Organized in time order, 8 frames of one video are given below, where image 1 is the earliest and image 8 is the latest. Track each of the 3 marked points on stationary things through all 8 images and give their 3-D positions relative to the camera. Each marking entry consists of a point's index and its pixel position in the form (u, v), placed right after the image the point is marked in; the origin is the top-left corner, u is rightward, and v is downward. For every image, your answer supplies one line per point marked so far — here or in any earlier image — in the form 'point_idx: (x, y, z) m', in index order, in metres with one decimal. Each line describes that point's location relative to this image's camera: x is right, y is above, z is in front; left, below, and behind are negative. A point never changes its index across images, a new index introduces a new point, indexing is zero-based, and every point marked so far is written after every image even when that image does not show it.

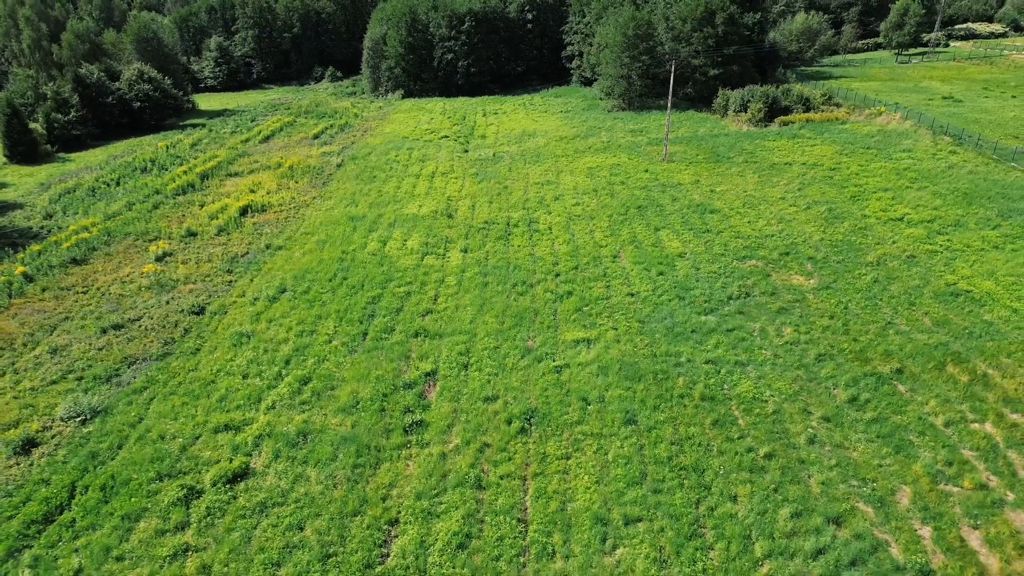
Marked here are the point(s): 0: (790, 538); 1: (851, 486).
0: (+3.9, -3.5, +10.5) m
1: (+5.3, -3.0, +11.5) m
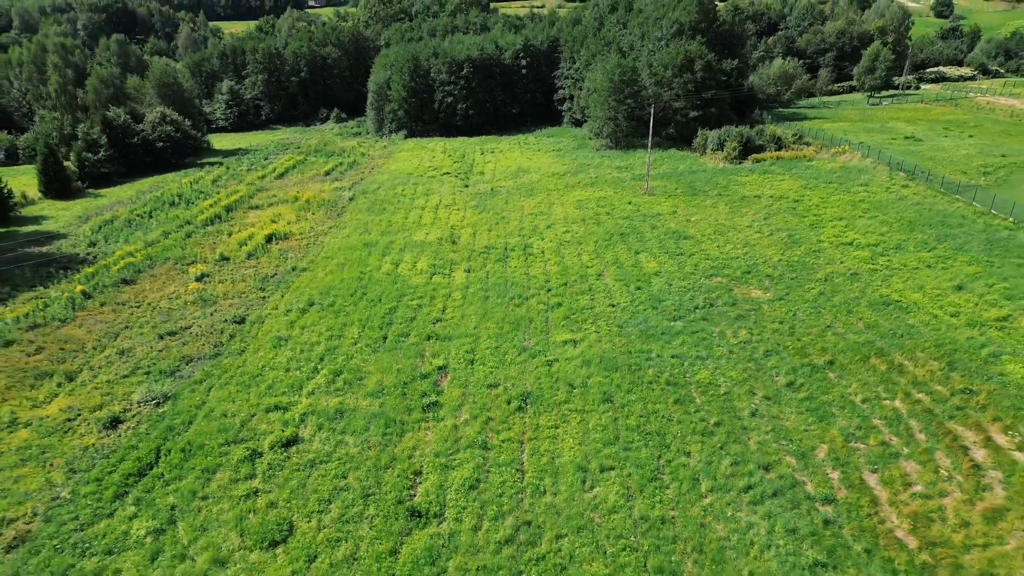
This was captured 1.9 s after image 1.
0: (+3.9, -3.4, +13.4) m
1: (+5.3, -3.0, +14.4) m
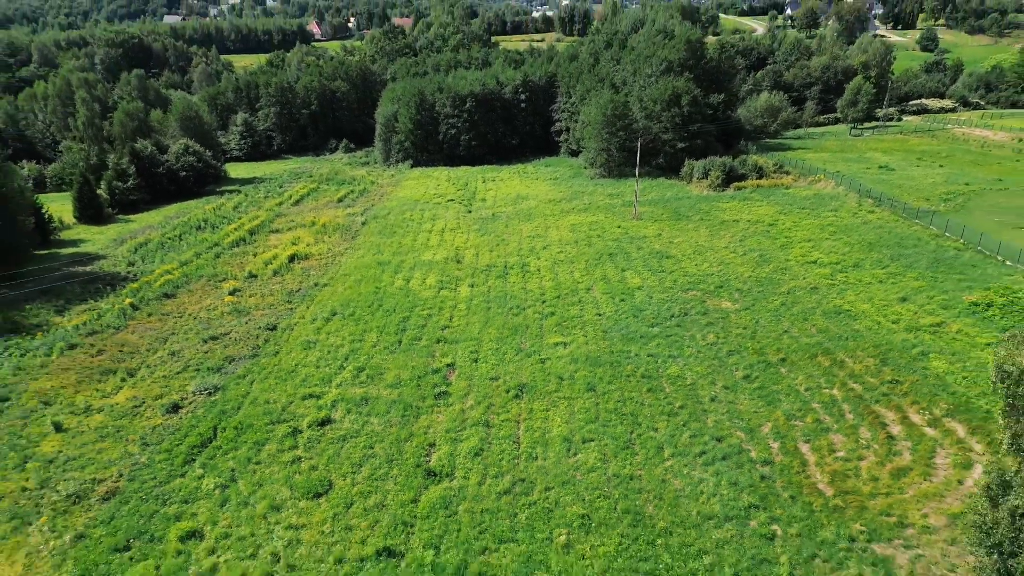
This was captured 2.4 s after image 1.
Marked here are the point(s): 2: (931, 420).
0: (+3.9, -3.5, +16.3) m
1: (+5.2, -3.1, +17.4) m
2: (+9.7, -3.1, +16.9) m
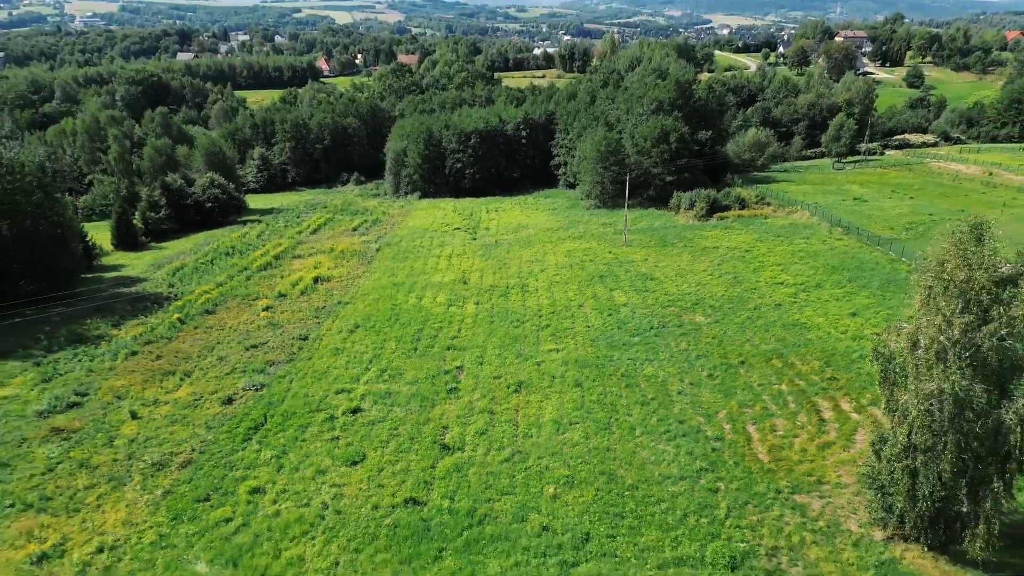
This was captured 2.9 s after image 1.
0: (+3.9, -3.7, +19.9) m
1: (+5.2, -3.4, +21.0) m
2: (+9.7, -3.4, +20.5) m
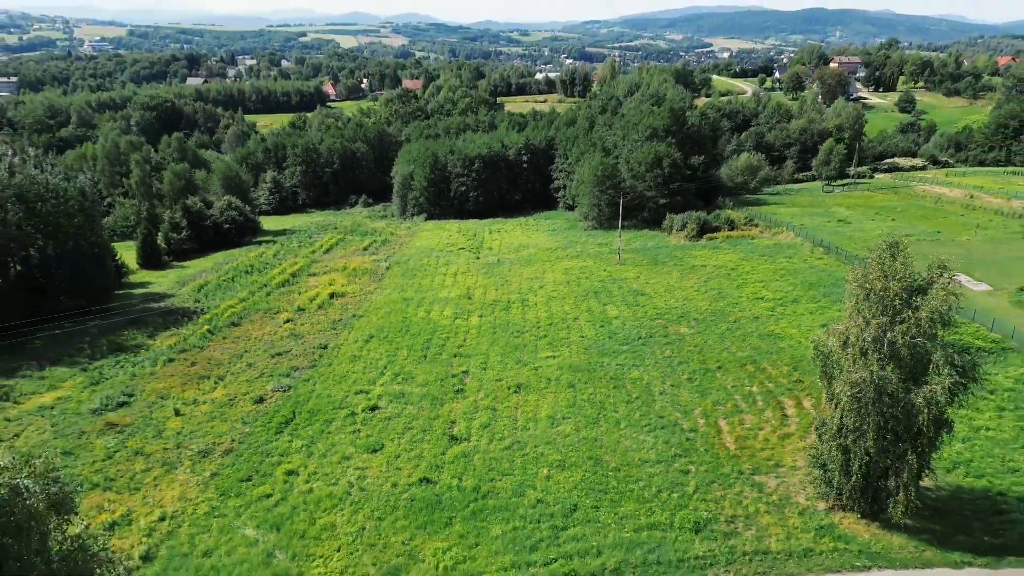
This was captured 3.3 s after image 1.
0: (+3.9, -4.1, +22.6) m
1: (+5.2, -3.8, +23.7) m
2: (+9.7, -3.7, +23.3) m
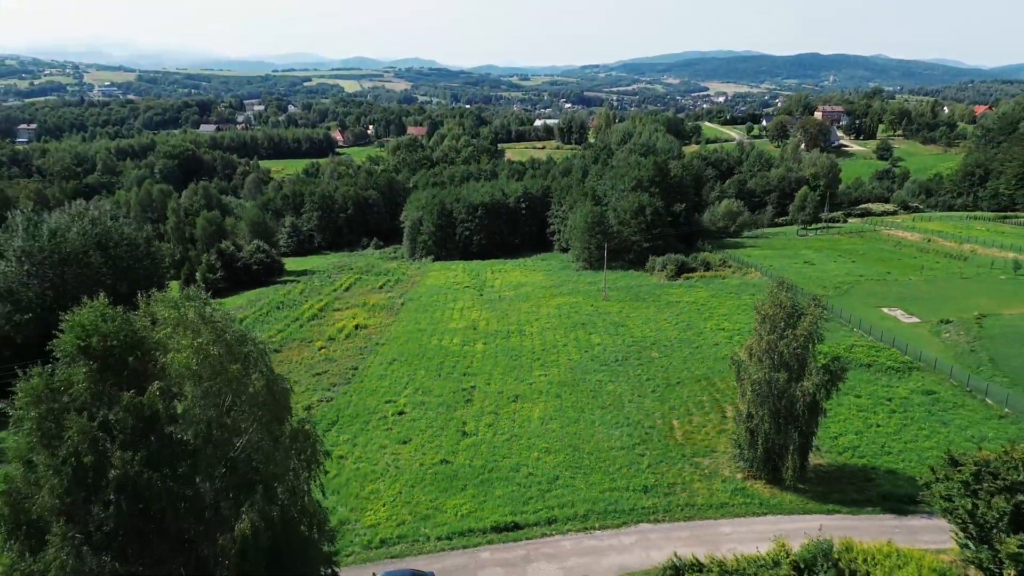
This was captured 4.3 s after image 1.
0: (+3.8, -5.2, +28.9) m
1: (+5.2, -5.0, +30.0) m
2: (+9.6, -4.9, +29.5) m
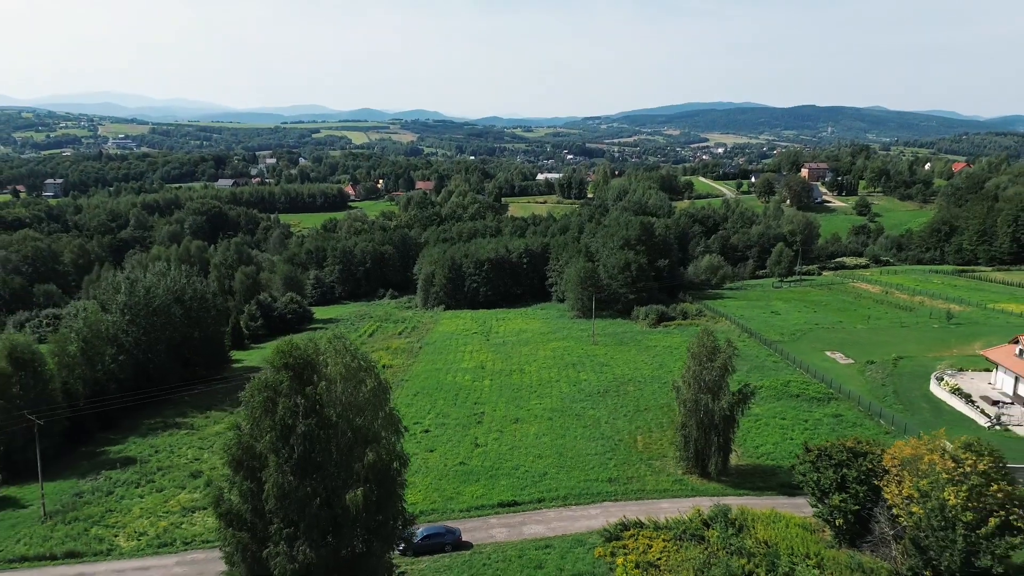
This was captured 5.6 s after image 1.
0: (+3.9, -7.6, +37.6) m
1: (+5.2, -7.5, +38.7) m
2: (+9.7, -7.3, +38.2) m
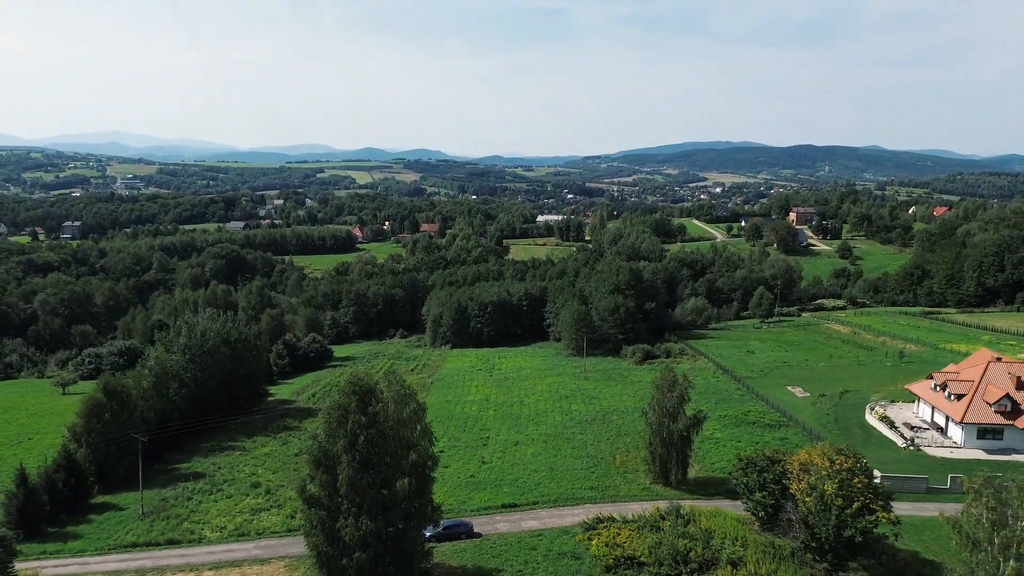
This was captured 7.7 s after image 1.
0: (+3.9, -10.4, +45.4) m
1: (+5.3, -10.3, +46.5) m
2: (+9.8, -10.1, +46.0) m
